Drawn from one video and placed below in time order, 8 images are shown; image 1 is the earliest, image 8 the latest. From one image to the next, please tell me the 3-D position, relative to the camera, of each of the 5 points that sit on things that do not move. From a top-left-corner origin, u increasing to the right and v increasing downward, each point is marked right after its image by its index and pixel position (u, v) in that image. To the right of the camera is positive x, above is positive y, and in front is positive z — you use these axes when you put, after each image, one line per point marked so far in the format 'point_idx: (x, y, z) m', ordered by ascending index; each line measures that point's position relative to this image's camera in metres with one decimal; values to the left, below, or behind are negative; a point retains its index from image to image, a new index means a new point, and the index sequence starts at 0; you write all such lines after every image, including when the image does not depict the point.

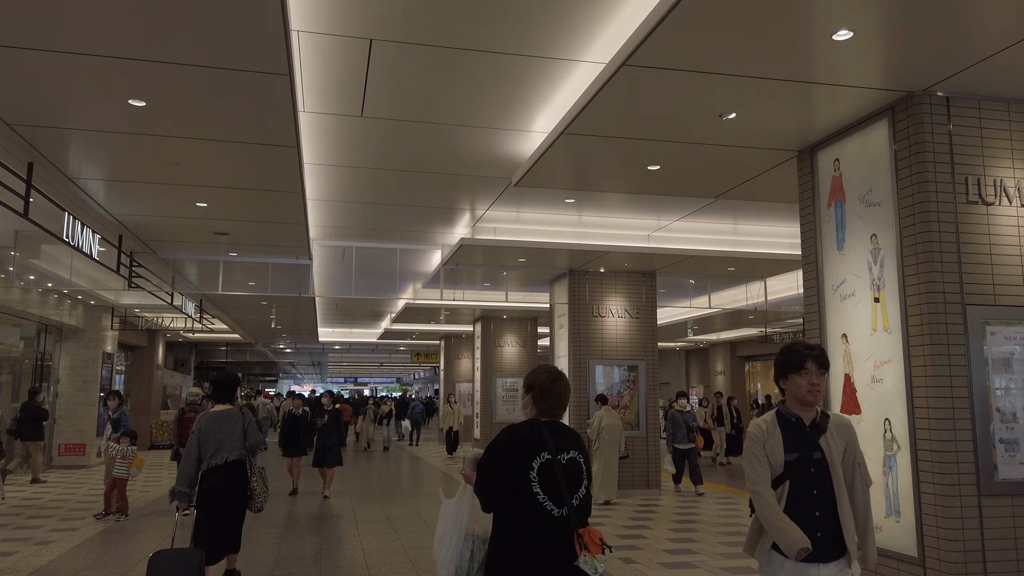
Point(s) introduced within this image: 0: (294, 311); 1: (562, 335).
0: (-5.5, -0.6, +18.5) m
1: (+0.9, -0.8, +12.6) m
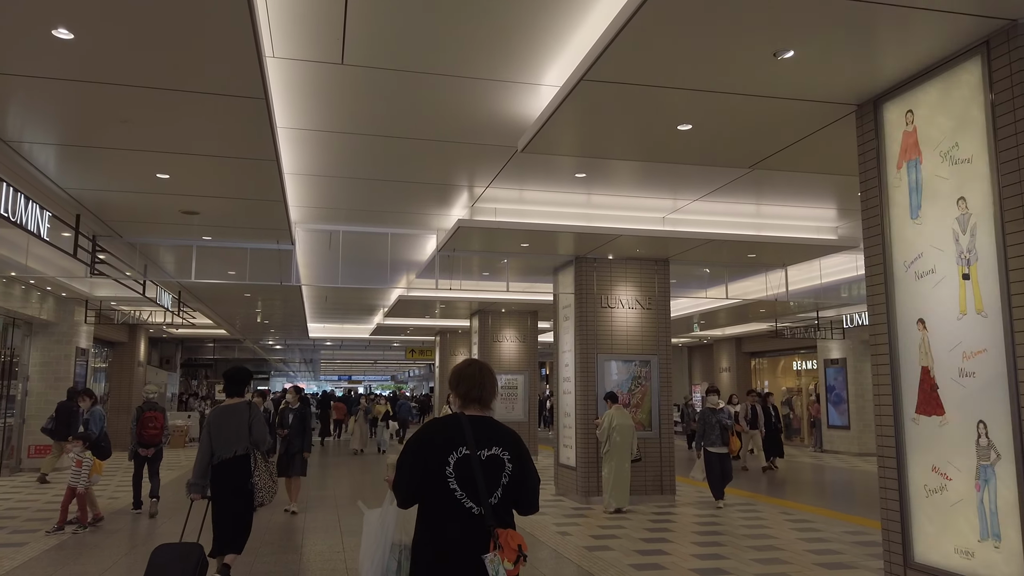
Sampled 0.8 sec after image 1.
0: (-5.5, -0.4, +17.5) m
1: (+0.9, -0.6, +11.6) m
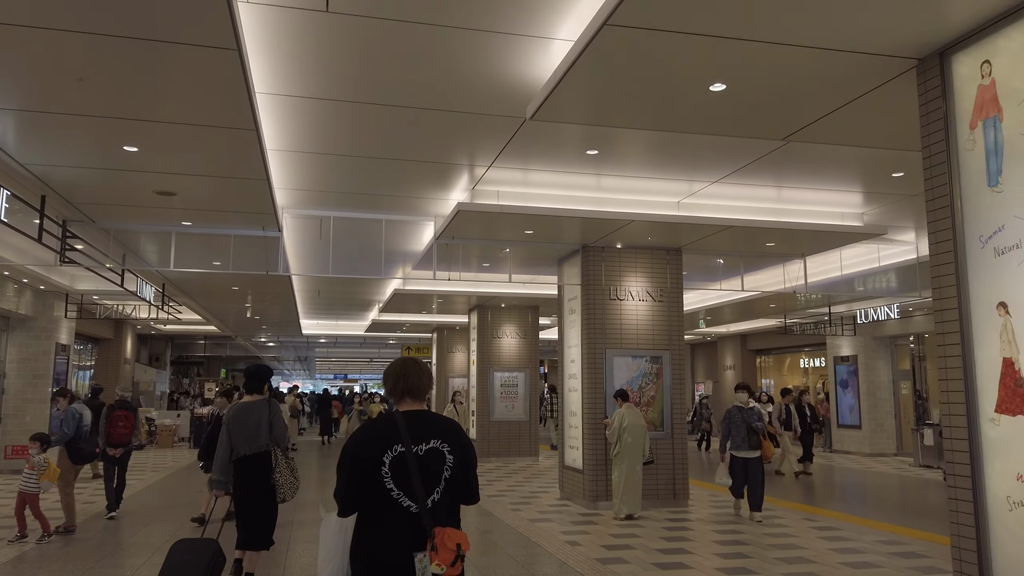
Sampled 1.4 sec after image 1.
0: (-5.5, -0.2, +16.7) m
1: (+0.9, -0.5, +10.9) m
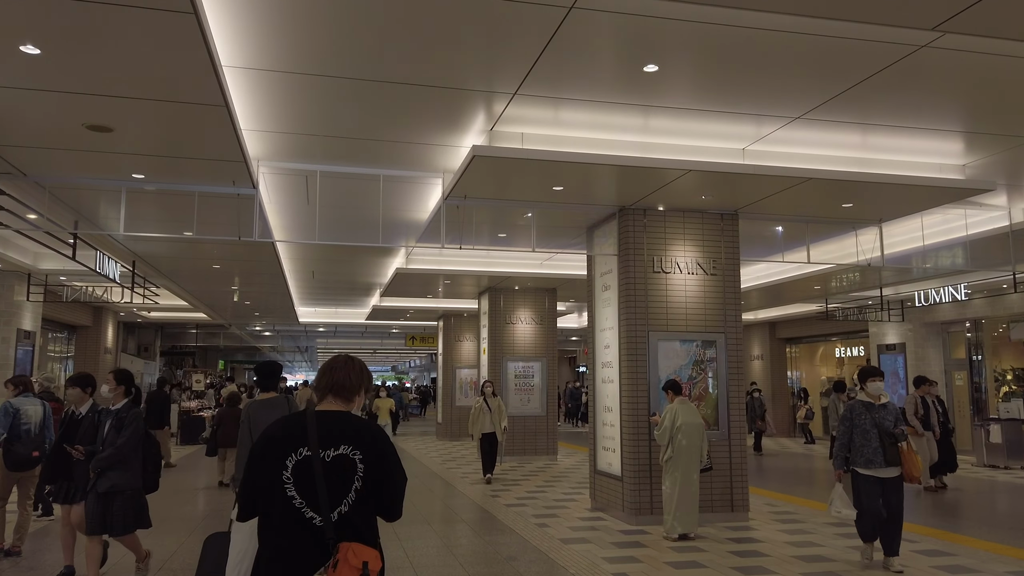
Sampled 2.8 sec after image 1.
0: (-5.2, +0.2, +15.0) m
1: (+1.2, -0.2, +9.2) m
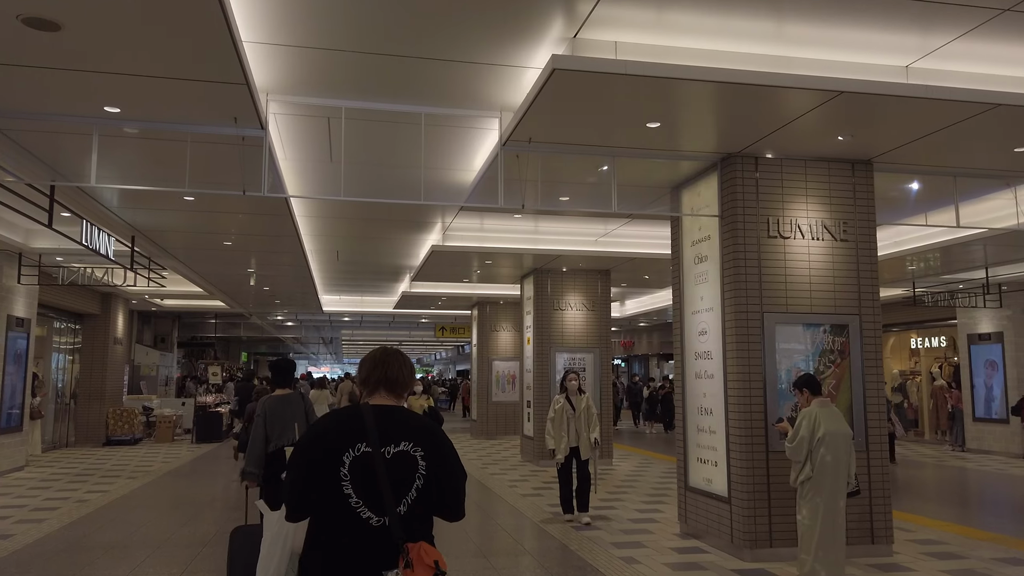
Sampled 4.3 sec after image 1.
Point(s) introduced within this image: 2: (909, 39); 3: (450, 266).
0: (-4.3, +0.5, +13.4) m
1: (+1.9, +0.1, +7.3) m
2: (+3.0, +1.9, +5.6) m
3: (-1.2, +0.4, +14.1) m
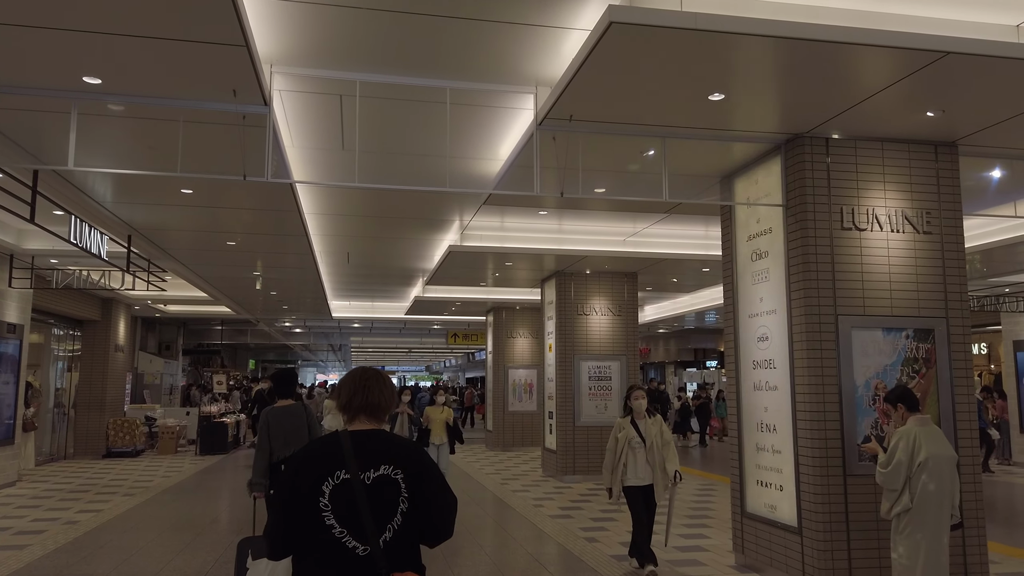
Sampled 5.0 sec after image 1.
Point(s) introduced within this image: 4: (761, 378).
0: (-3.9, +0.5, +12.6) m
1: (+2.2, +0.1, +6.5) m
2: (+3.3, +1.9, +4.7) m
3: (-0.8, +0.4, +13.3) m
4: (+2.2, -0.8, +6.4) m
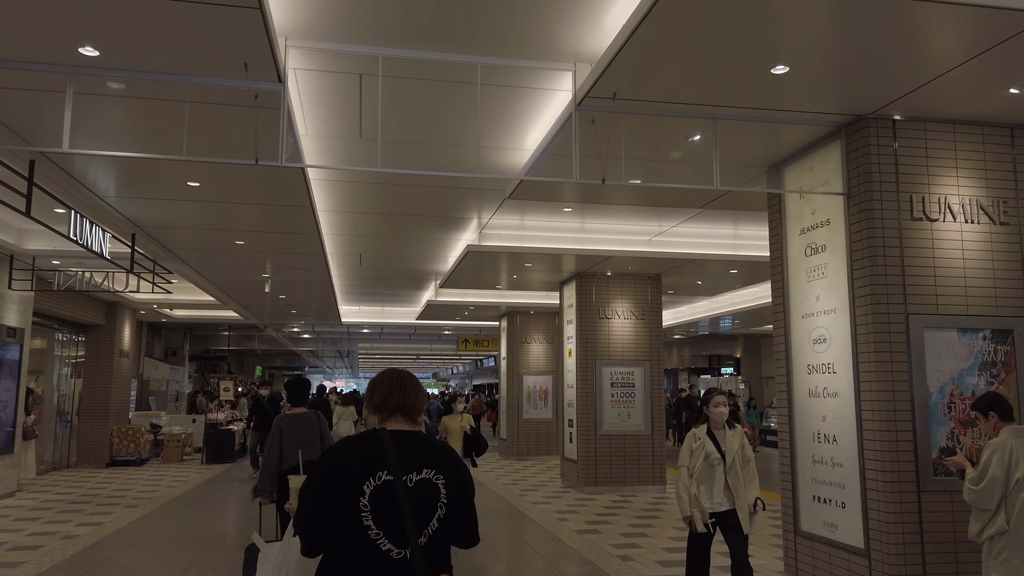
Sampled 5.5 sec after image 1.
0: (-3.6, +0.4, +12.1) m
1: (+2.5, +0.2, +5.9) m
2: (+3.6, +2.0, +4.2) m
3: (-0.5, +0.3, +12.8) m
4: (+2.4, -0.8, +5.9) m
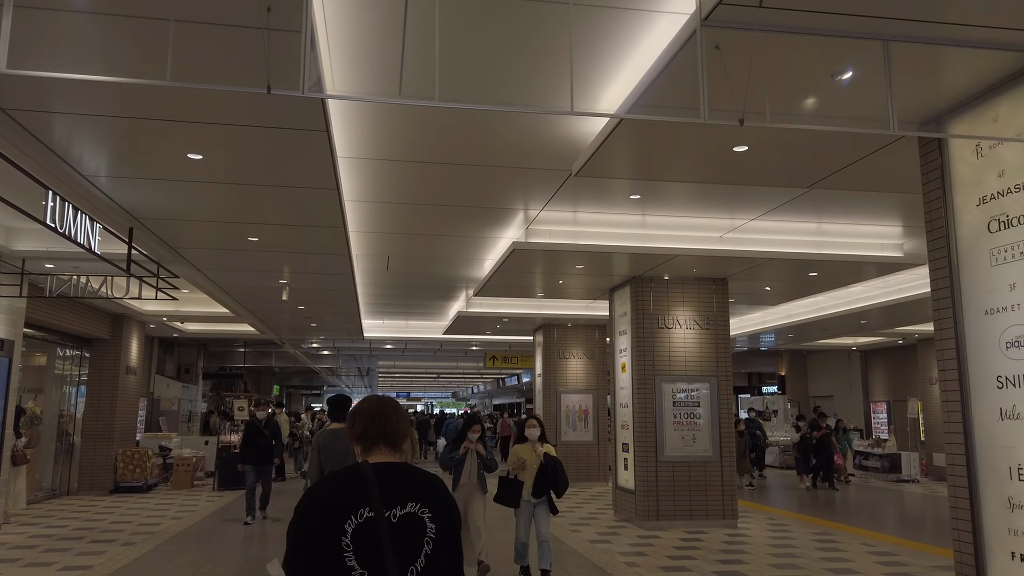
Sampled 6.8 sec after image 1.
0: (-2.9, +0.3, +10.8) m
1: (+3.0, +0.3, +4.4) m
2: (+4.1, +2.1, +2.7) m
3: (+0.2, +0.2, +11.3) m
4: (+3.0, -0.7, +4.3) m
